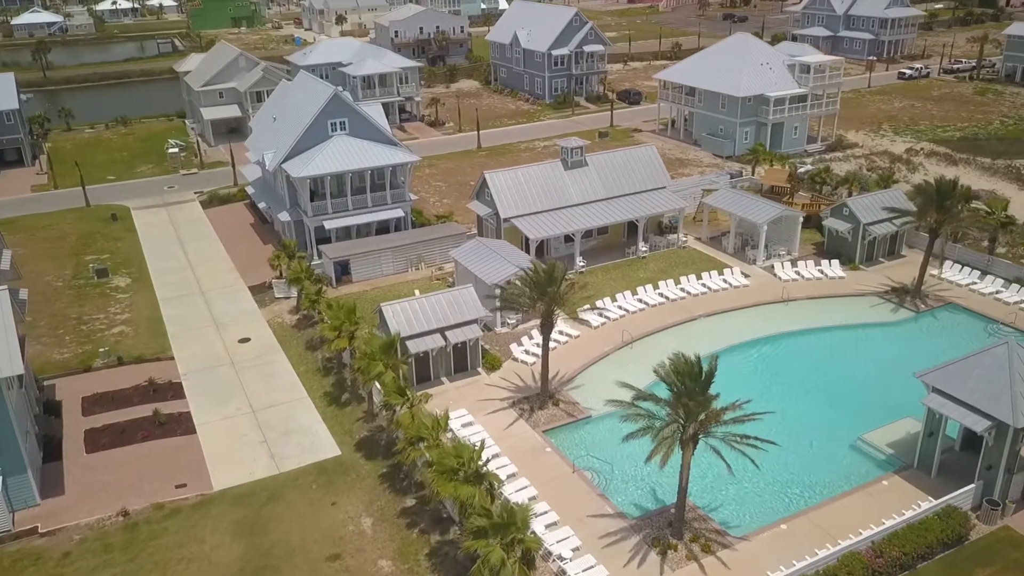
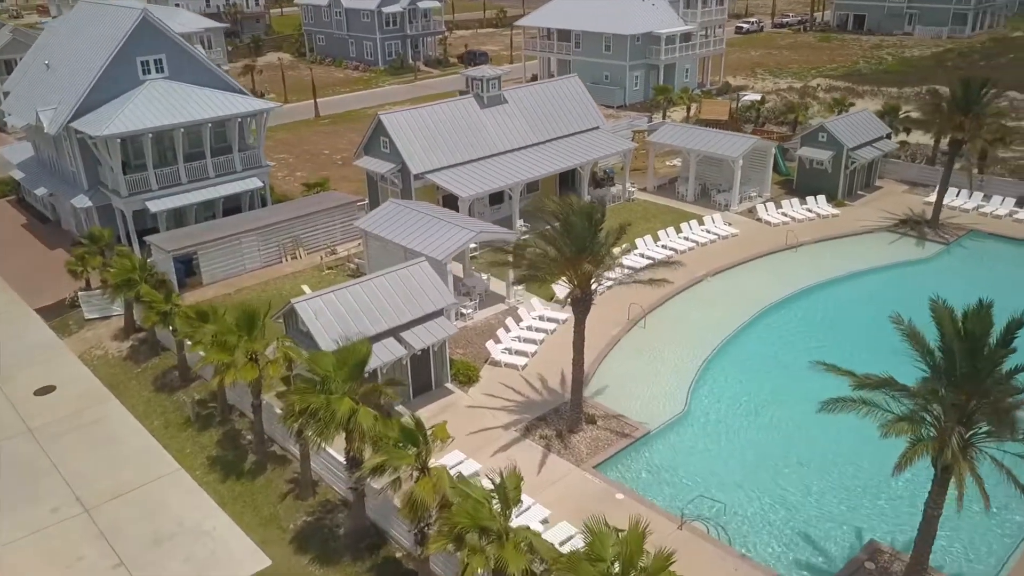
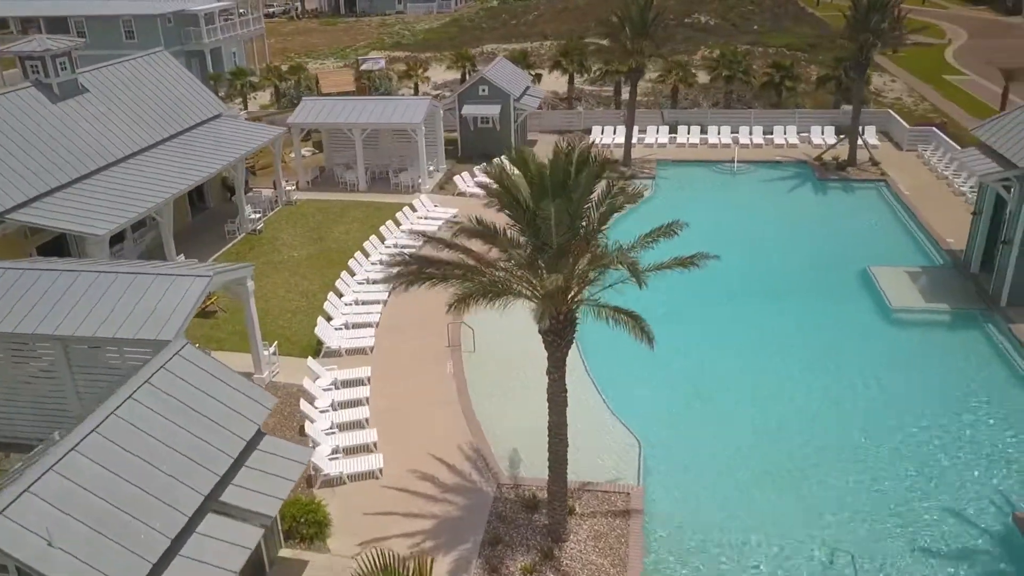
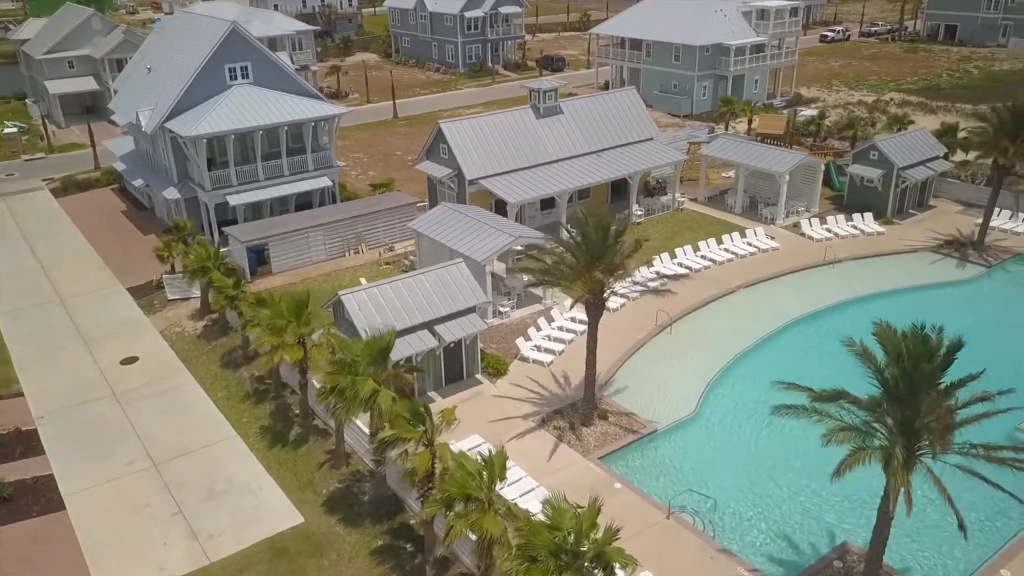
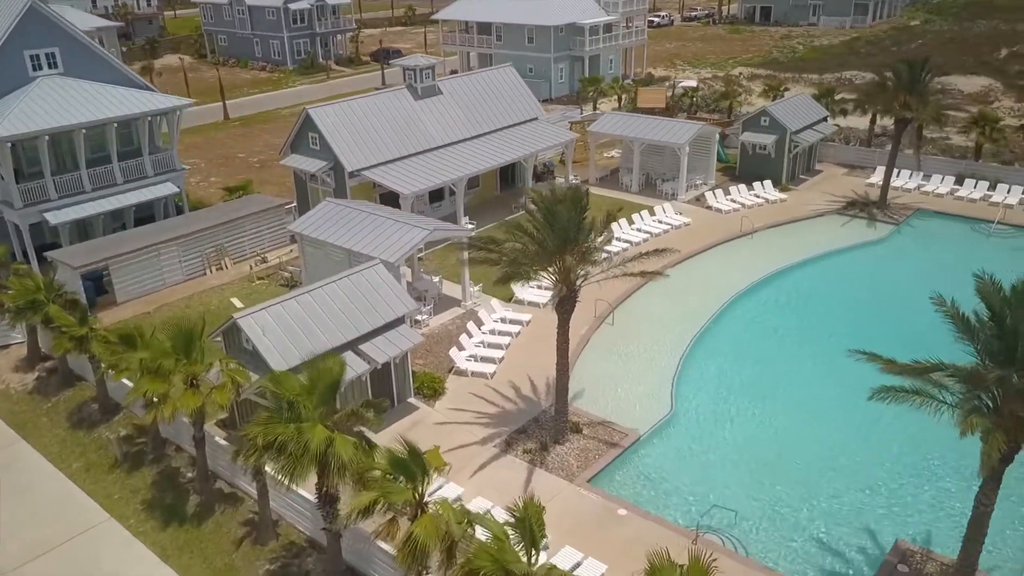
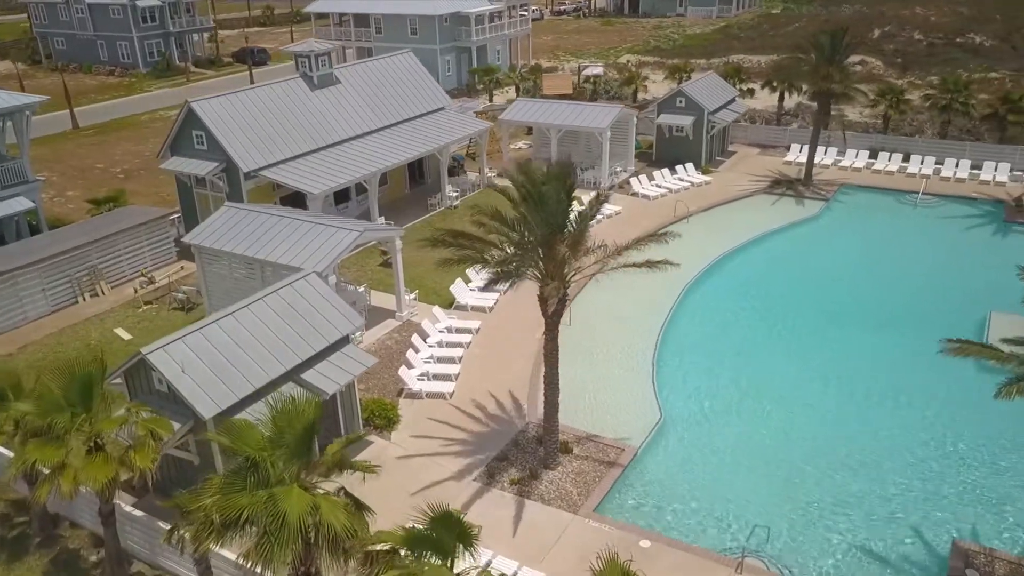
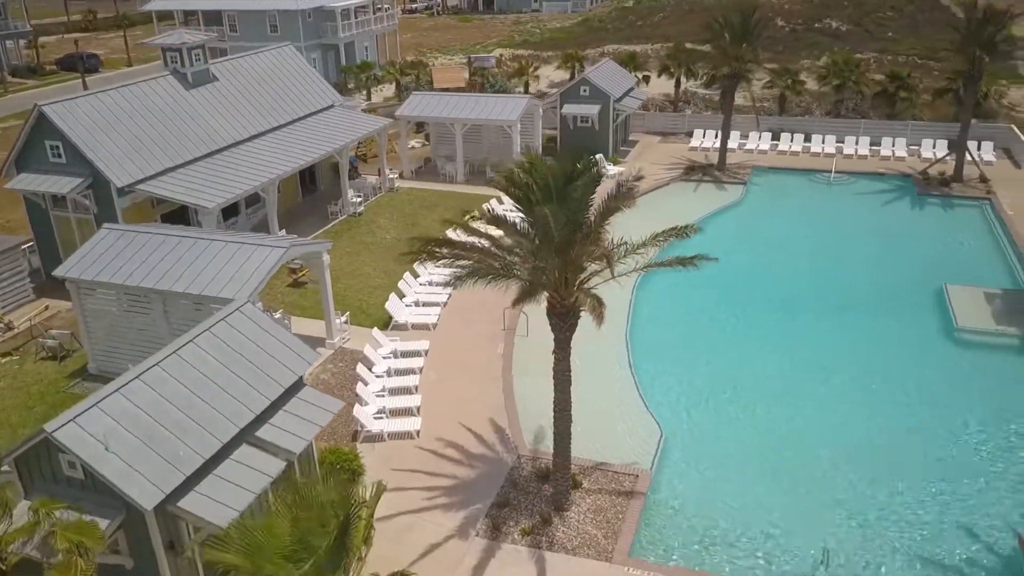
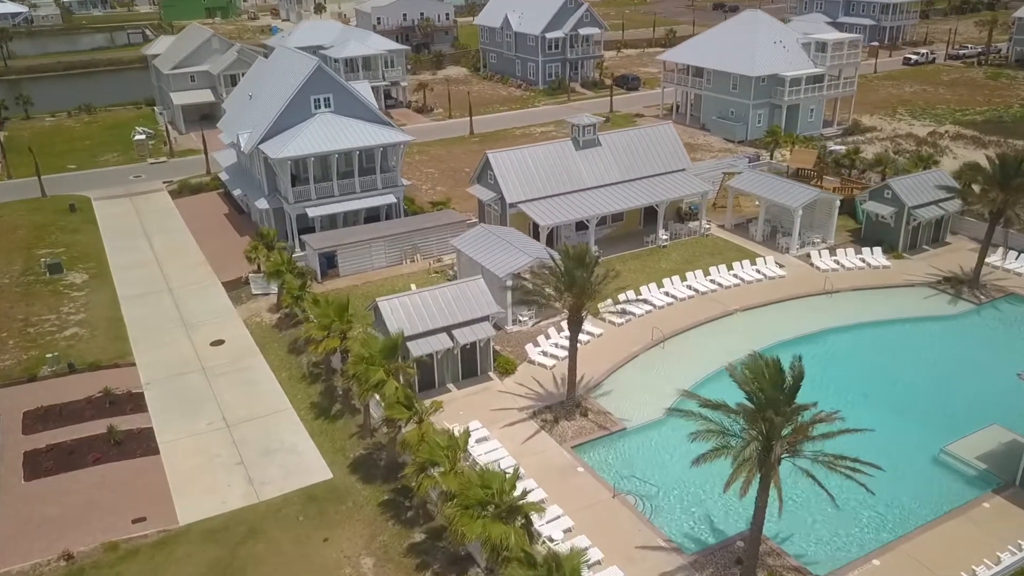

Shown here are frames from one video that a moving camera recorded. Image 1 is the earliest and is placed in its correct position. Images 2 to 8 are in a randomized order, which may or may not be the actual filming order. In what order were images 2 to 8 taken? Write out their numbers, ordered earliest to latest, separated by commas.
8, 4, 2, 5, 6, 7, 3
